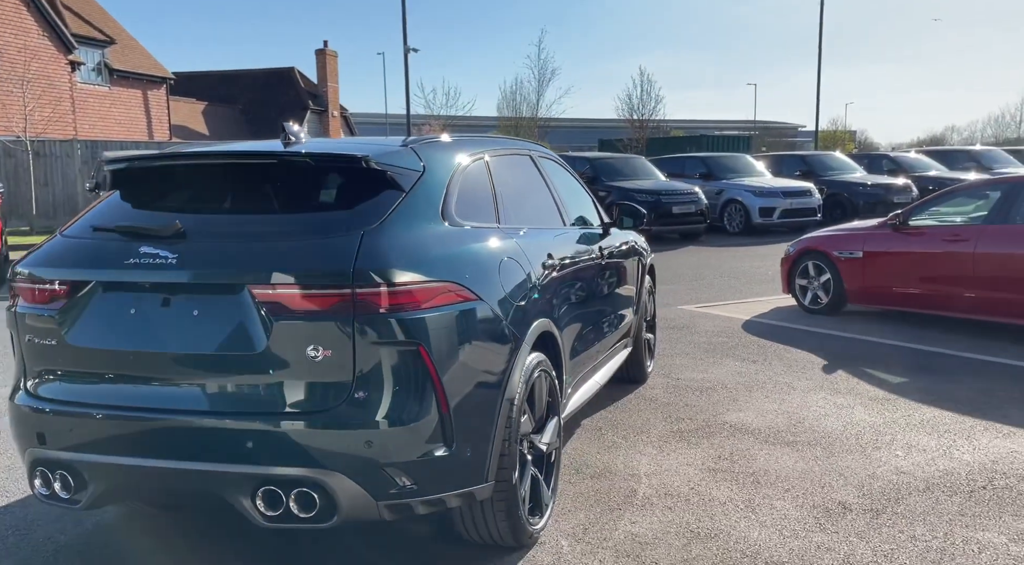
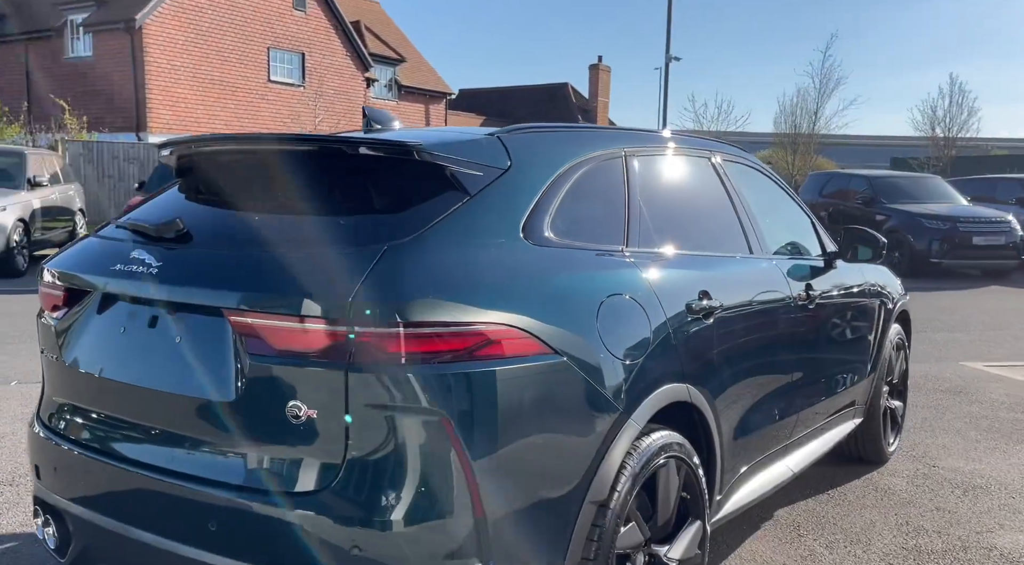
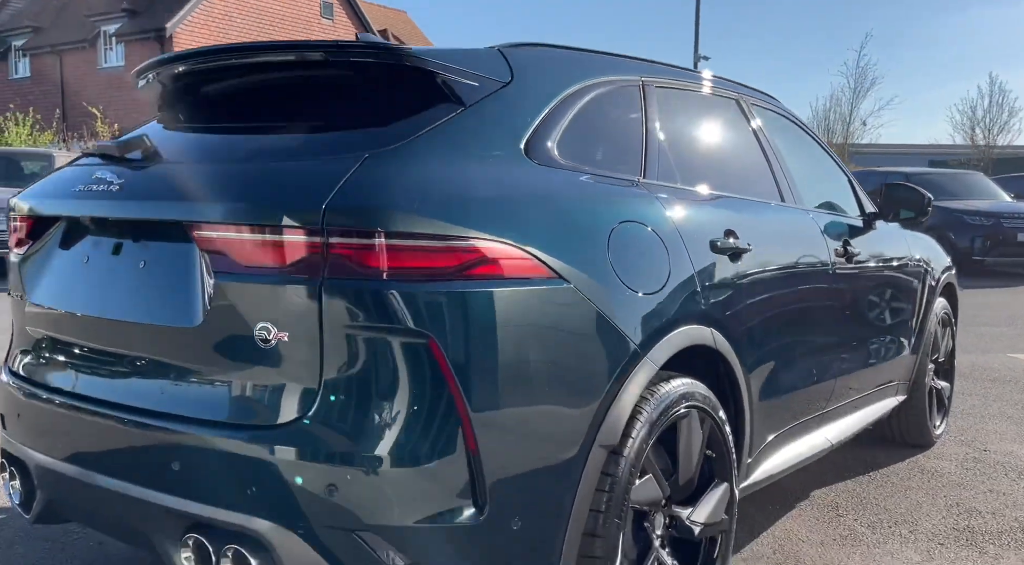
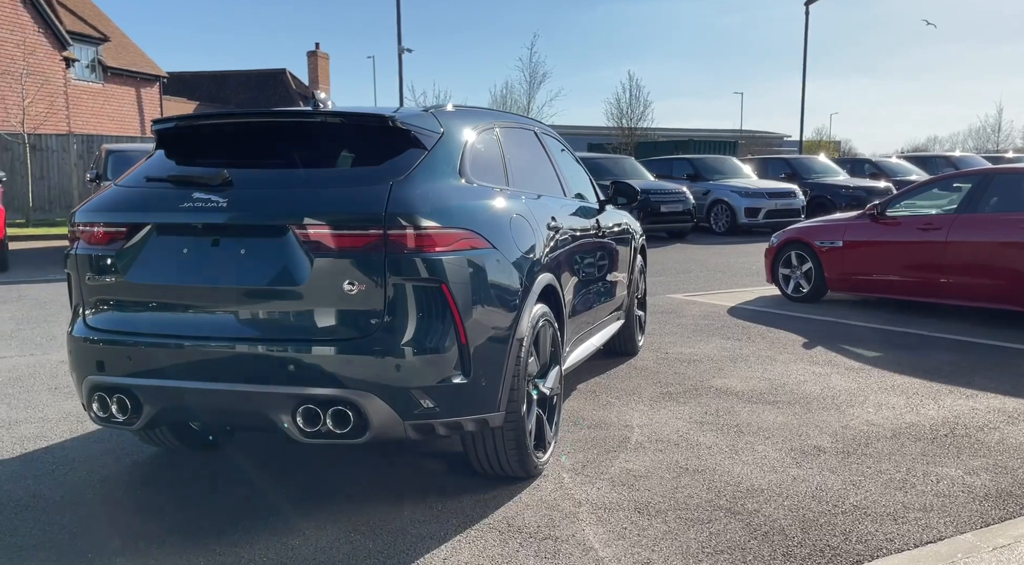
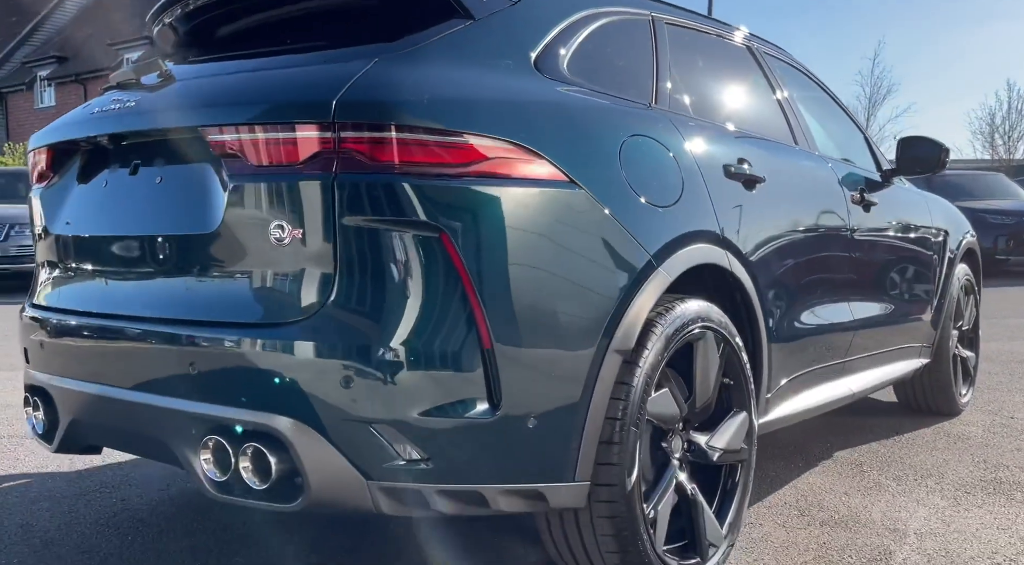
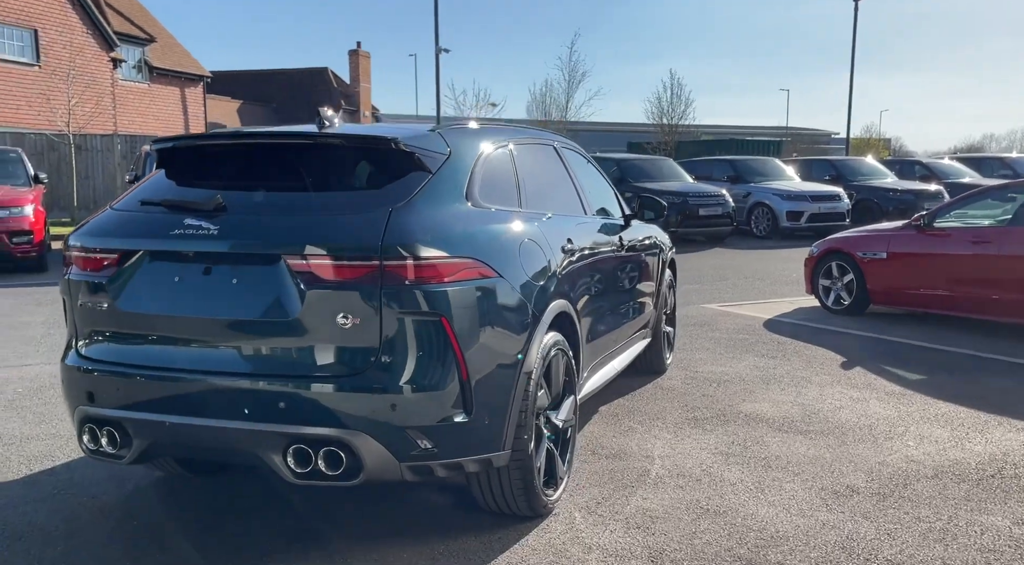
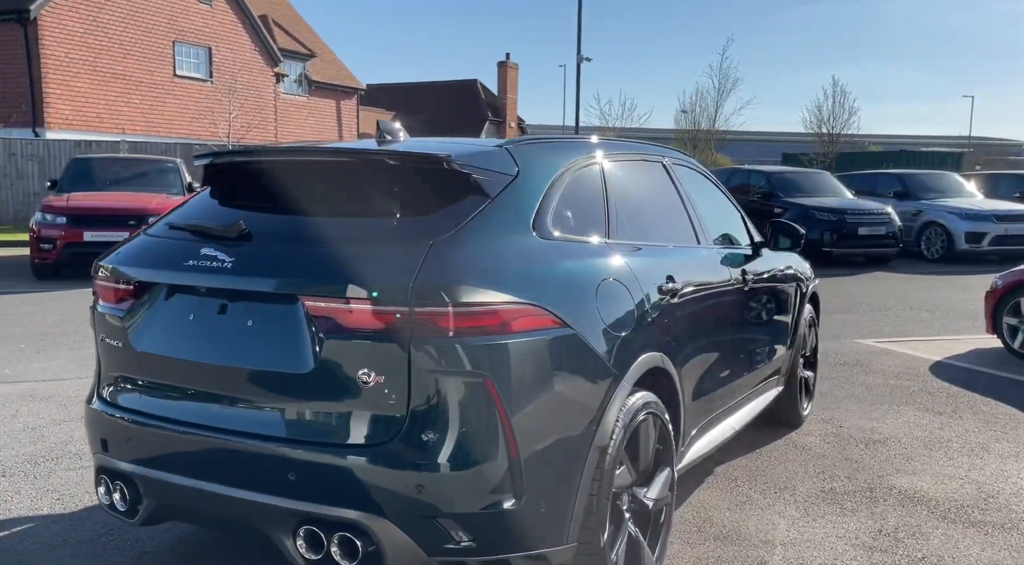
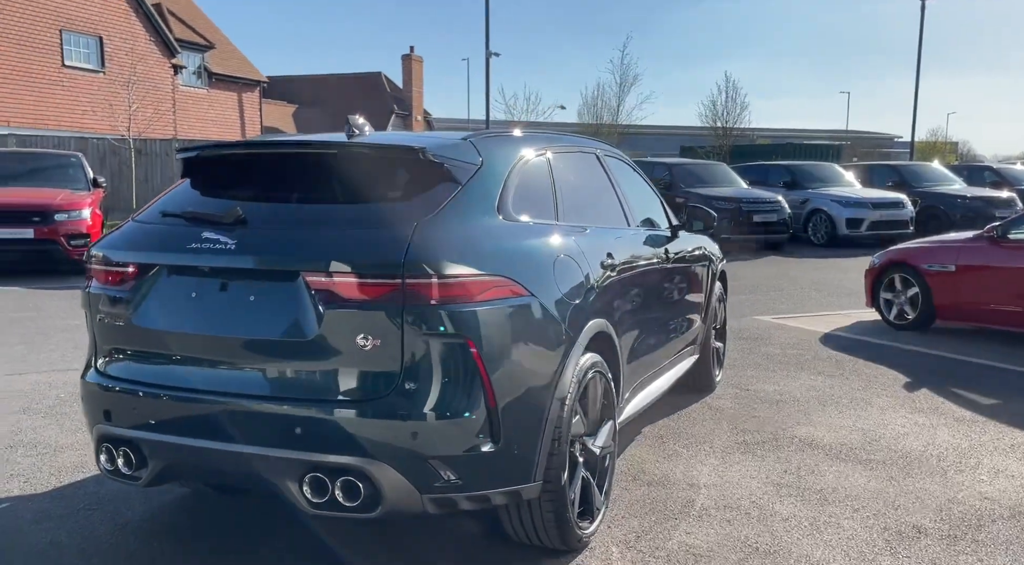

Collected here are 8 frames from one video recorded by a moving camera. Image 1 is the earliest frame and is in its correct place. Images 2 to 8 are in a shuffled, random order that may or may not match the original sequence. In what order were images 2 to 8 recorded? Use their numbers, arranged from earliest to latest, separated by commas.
4, 6, 8, 7, 2, 3, 5
